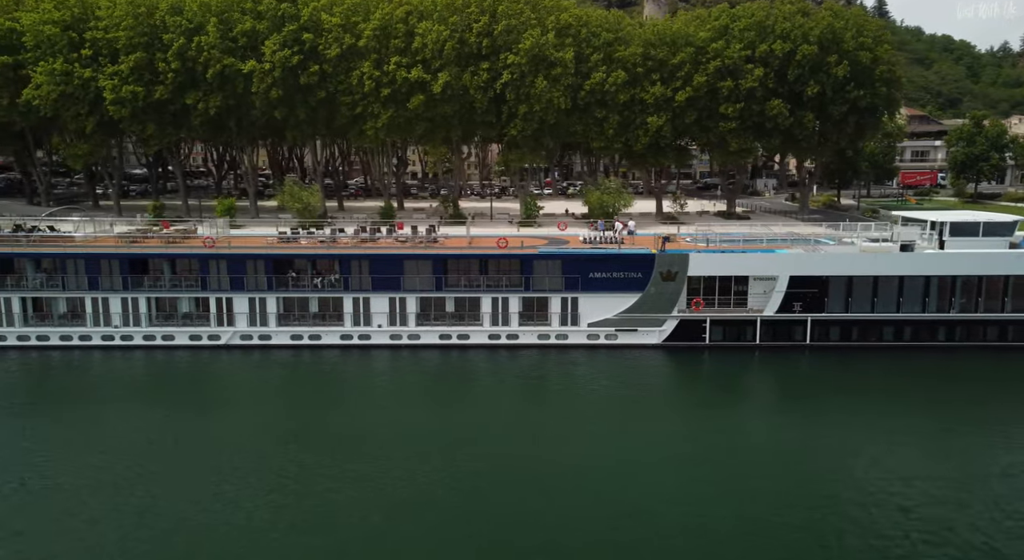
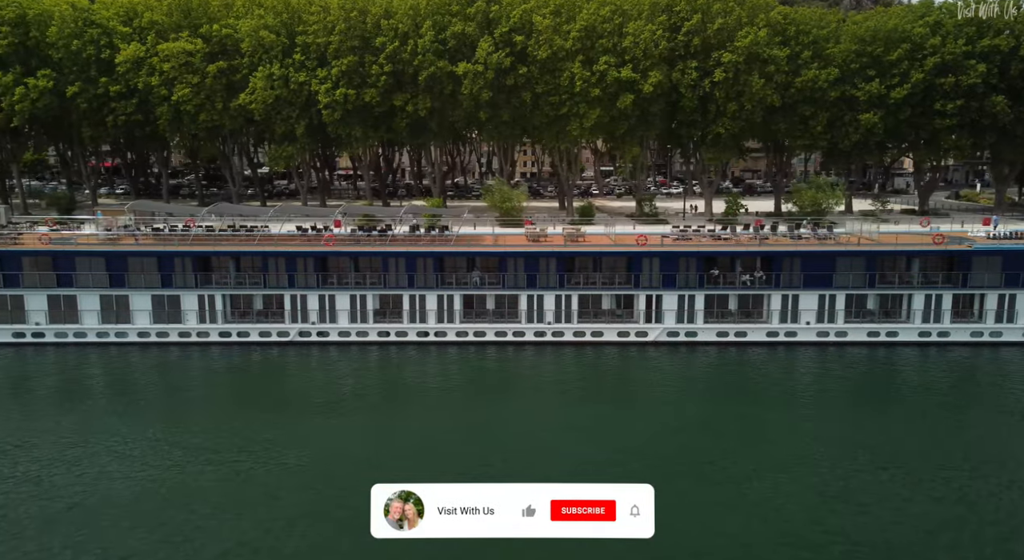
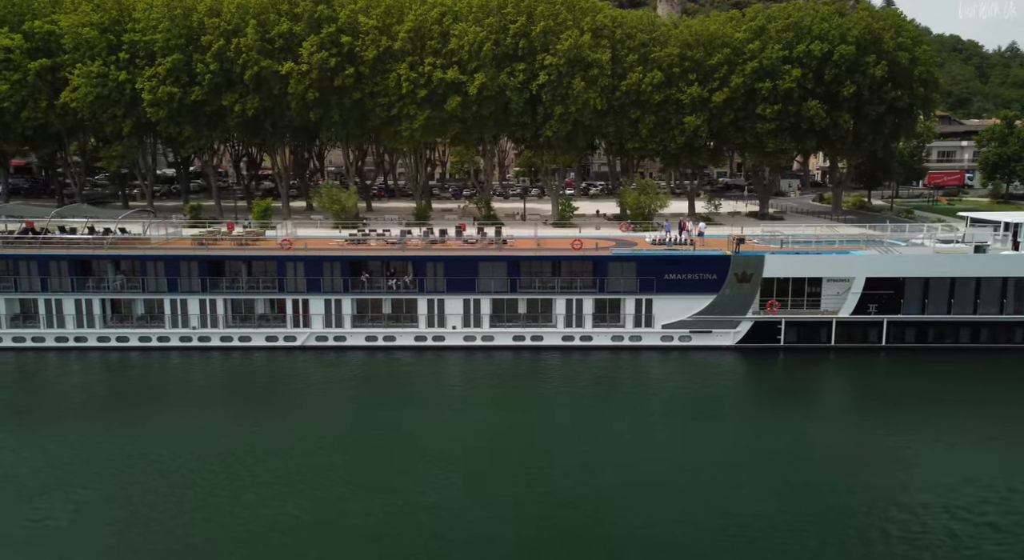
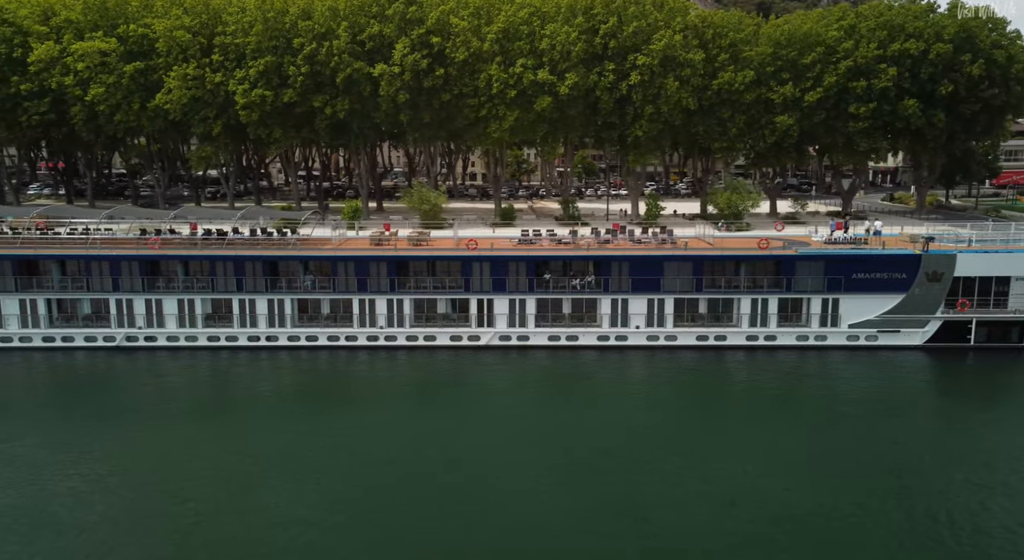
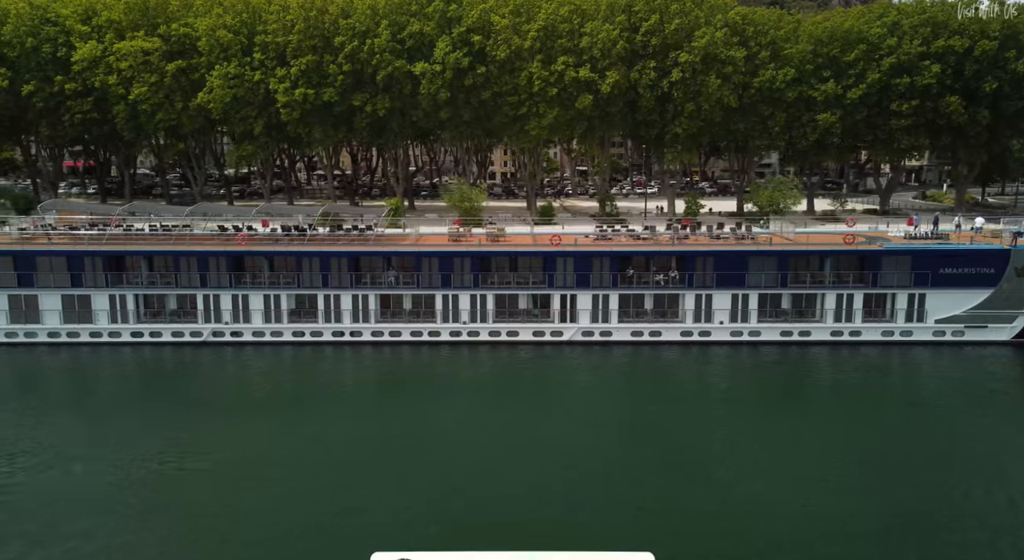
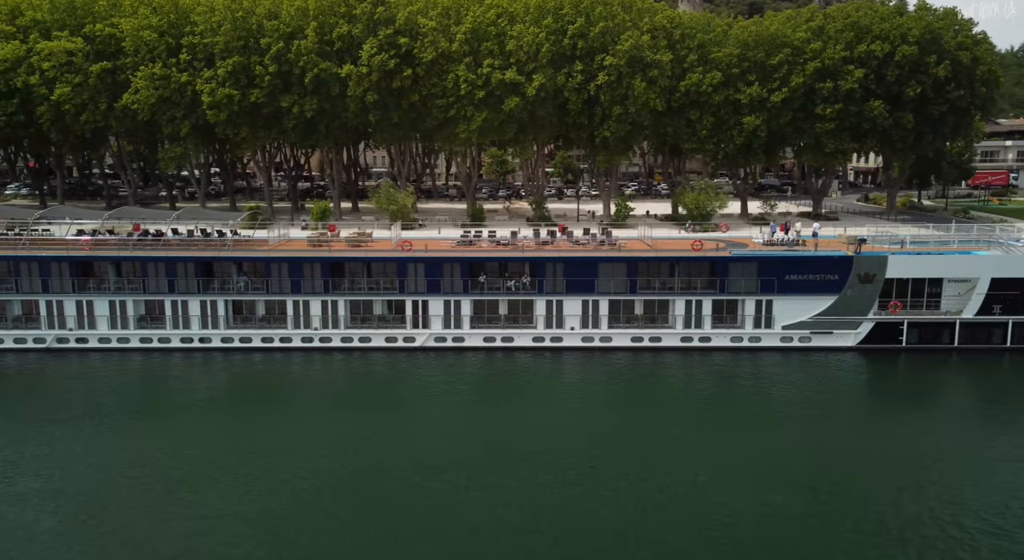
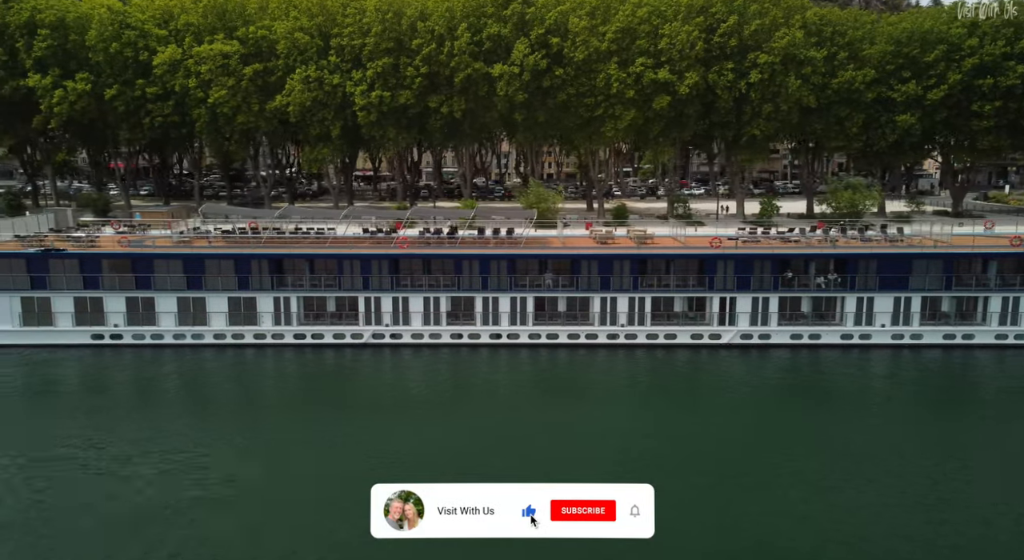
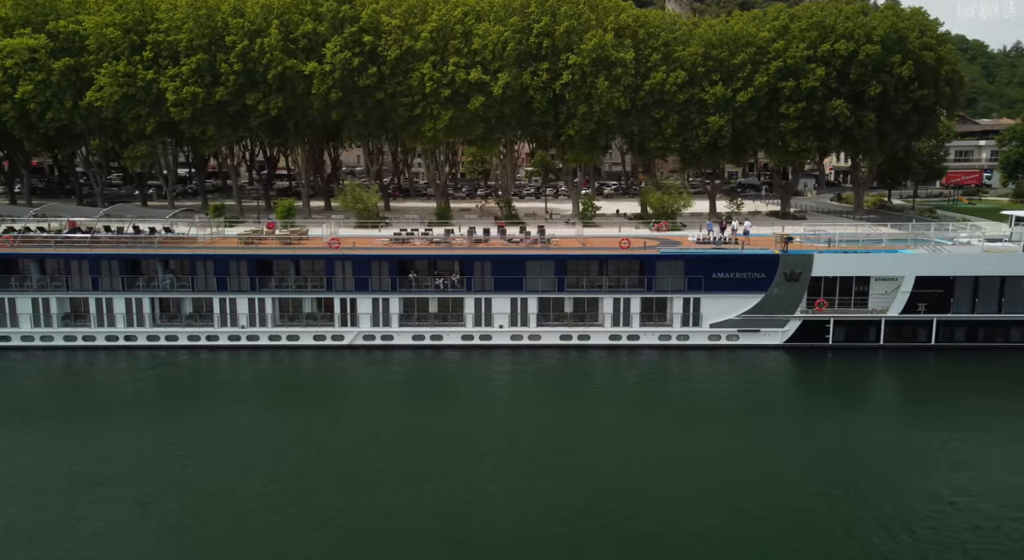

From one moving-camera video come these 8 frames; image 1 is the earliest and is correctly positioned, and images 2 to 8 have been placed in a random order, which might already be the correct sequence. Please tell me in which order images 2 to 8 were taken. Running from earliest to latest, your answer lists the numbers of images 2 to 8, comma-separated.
3, 8, 6, 4, 5, 2, 7
